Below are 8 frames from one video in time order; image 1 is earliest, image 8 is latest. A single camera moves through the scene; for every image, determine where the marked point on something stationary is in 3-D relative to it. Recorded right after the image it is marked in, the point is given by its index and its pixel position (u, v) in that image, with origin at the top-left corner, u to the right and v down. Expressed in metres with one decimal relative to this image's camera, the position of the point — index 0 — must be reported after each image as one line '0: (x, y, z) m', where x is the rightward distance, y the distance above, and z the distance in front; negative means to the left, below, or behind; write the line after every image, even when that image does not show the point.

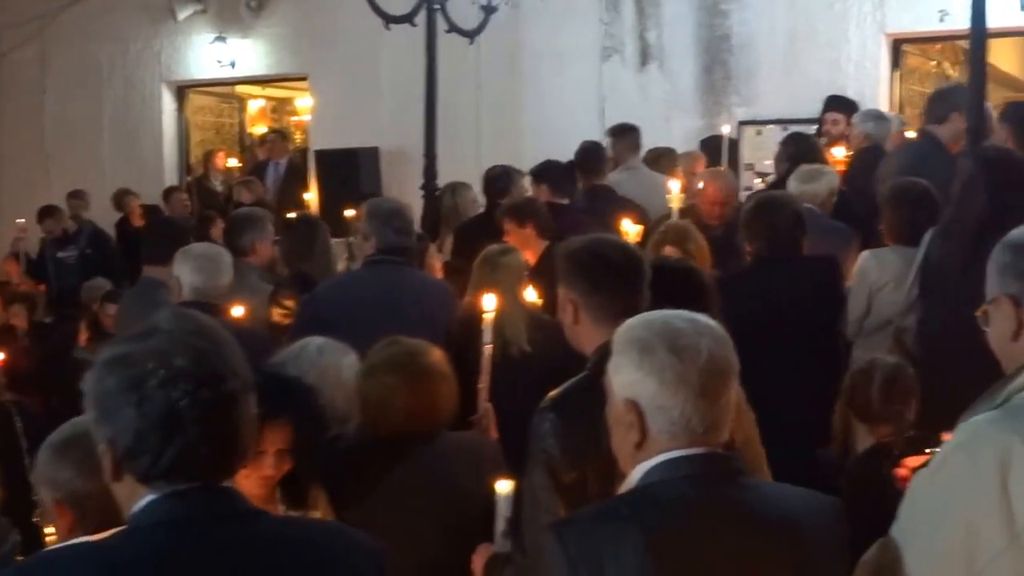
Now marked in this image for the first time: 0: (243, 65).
0: (-2.1, +1.9, +8.9) m
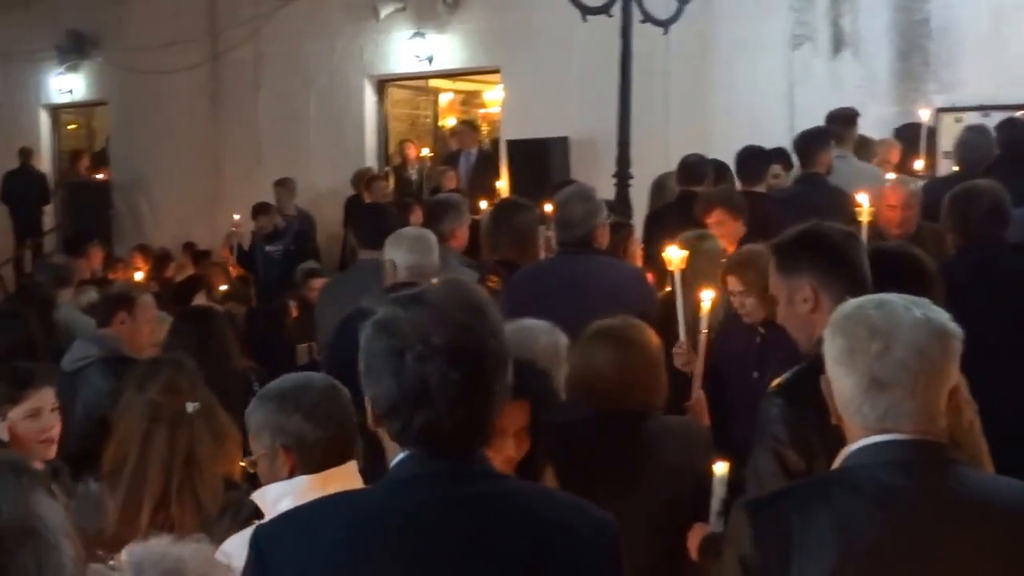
0: (-0.6, +2.0, +9.2) m
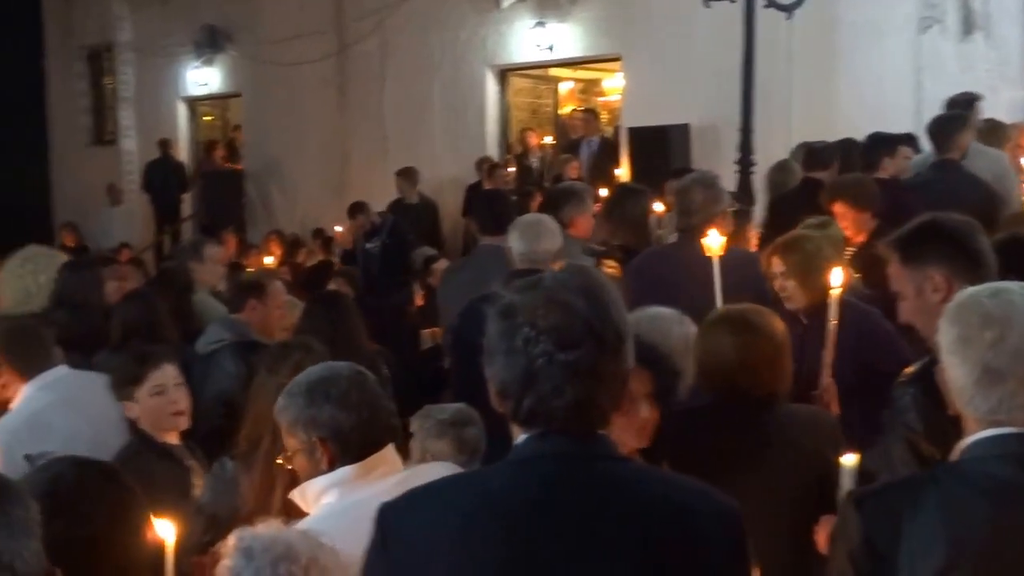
0: (+0.4, +2.1, +9.2) m
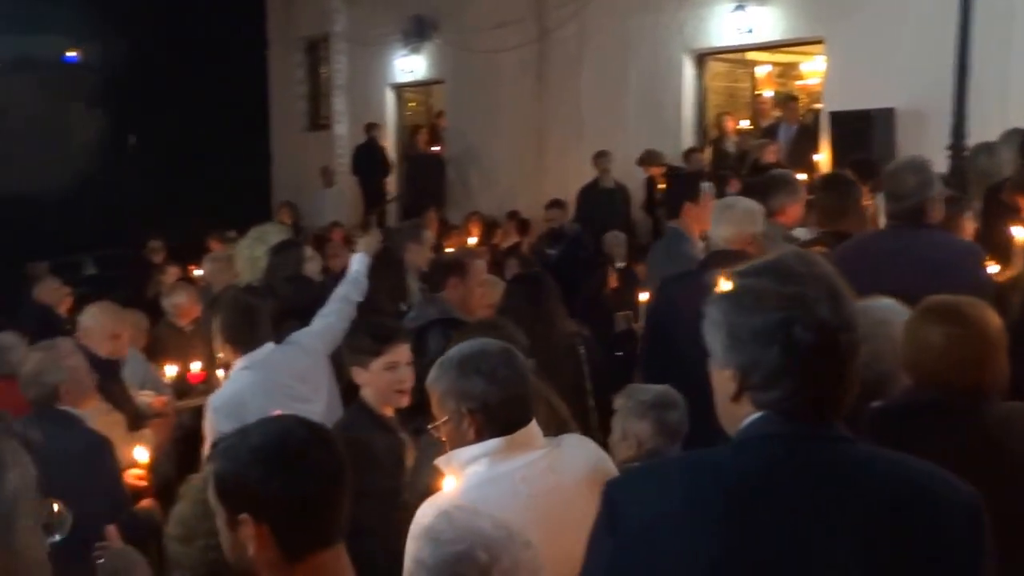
0: (+2.1, +2.2, +9.0) m
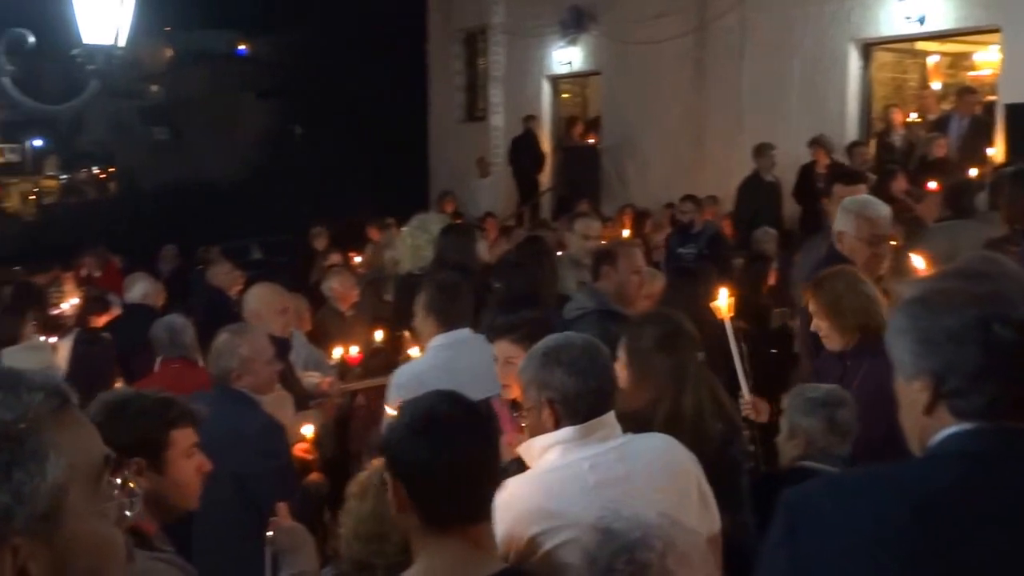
0: (+3.3, +2.2, +8.7) m
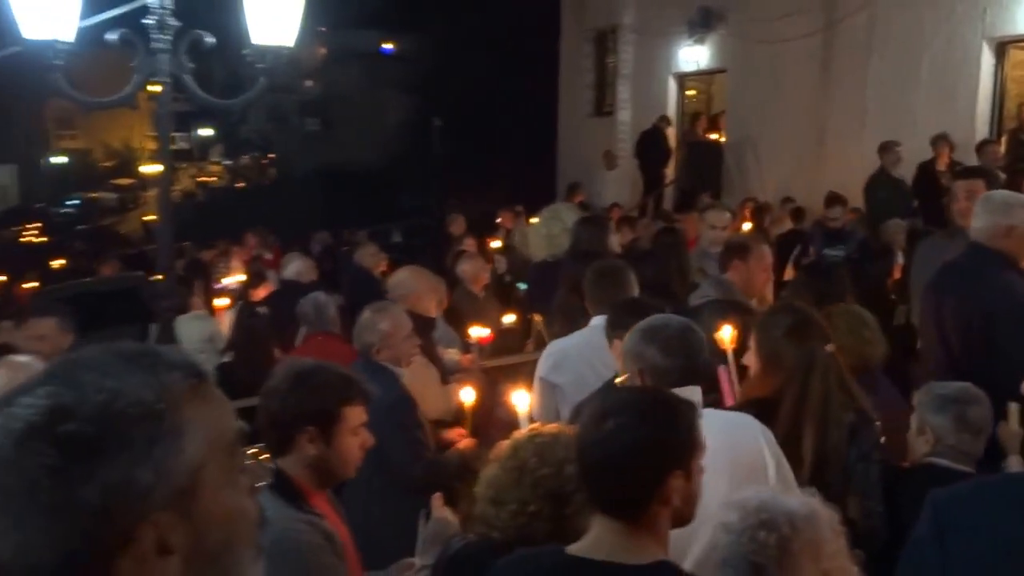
0: (+4.4, +2.2, +8.5) m
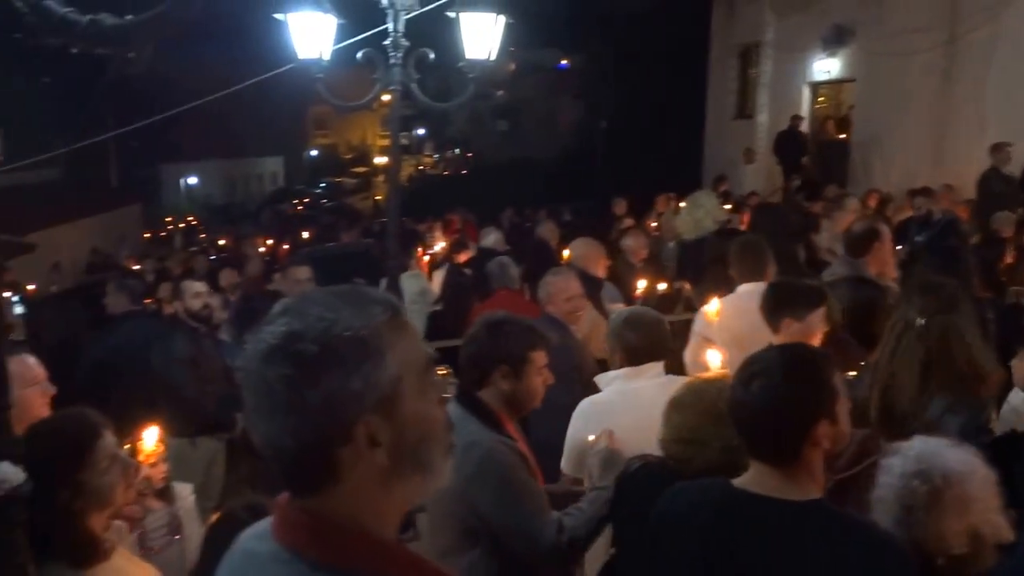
0: (+5.8, +2.2, +9.0) m
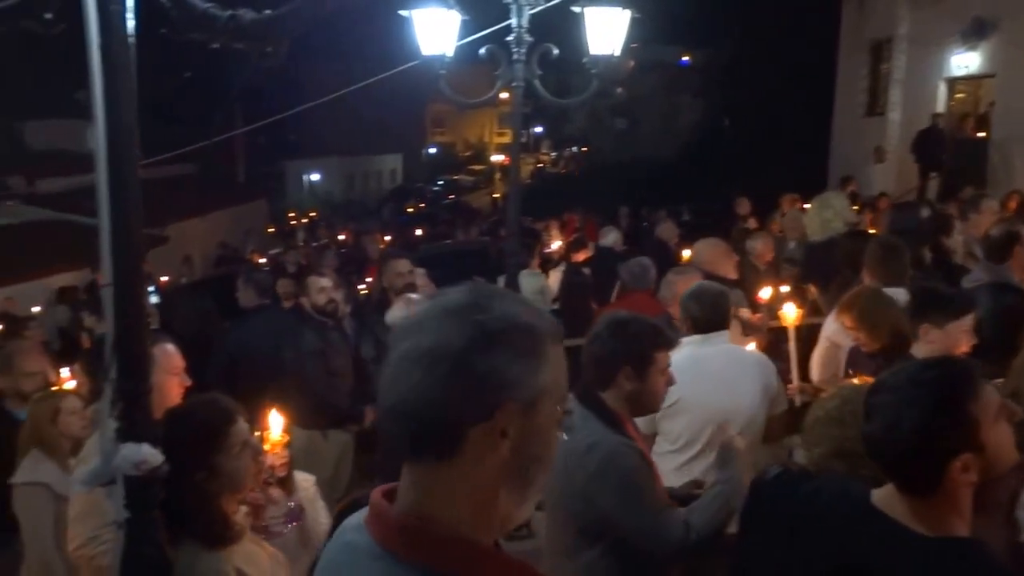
0: (+6.8, +2.1, +8.4) m
